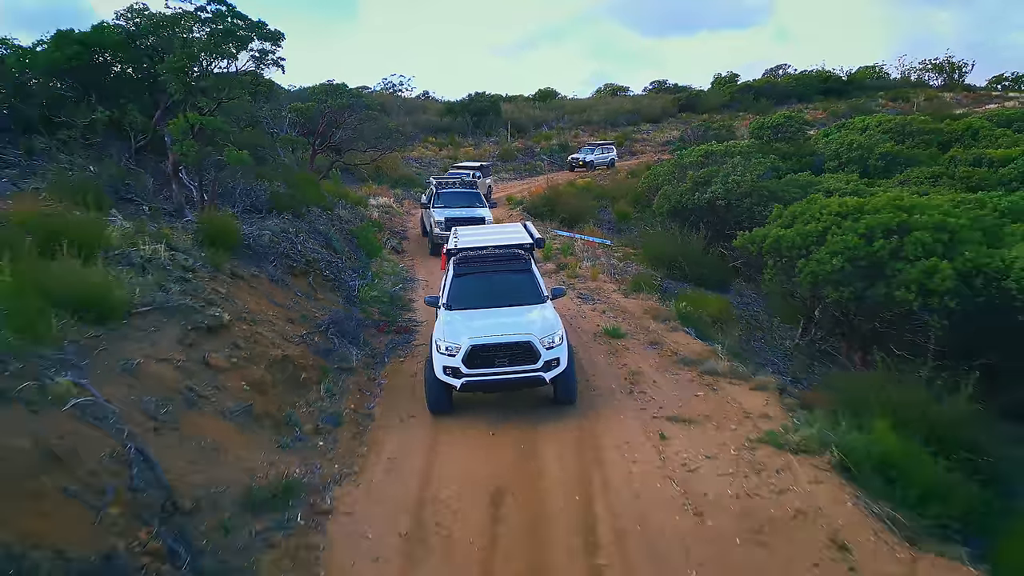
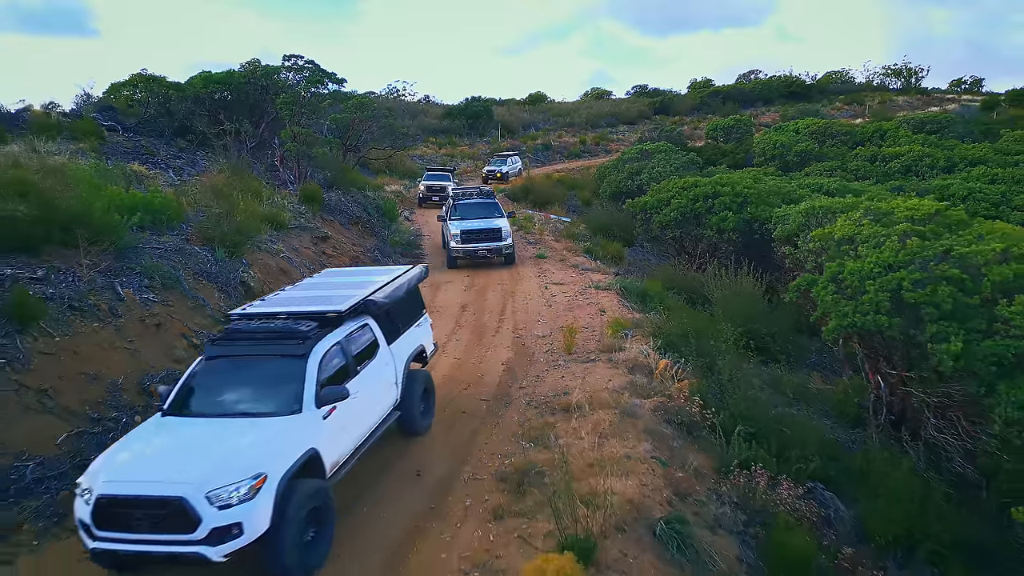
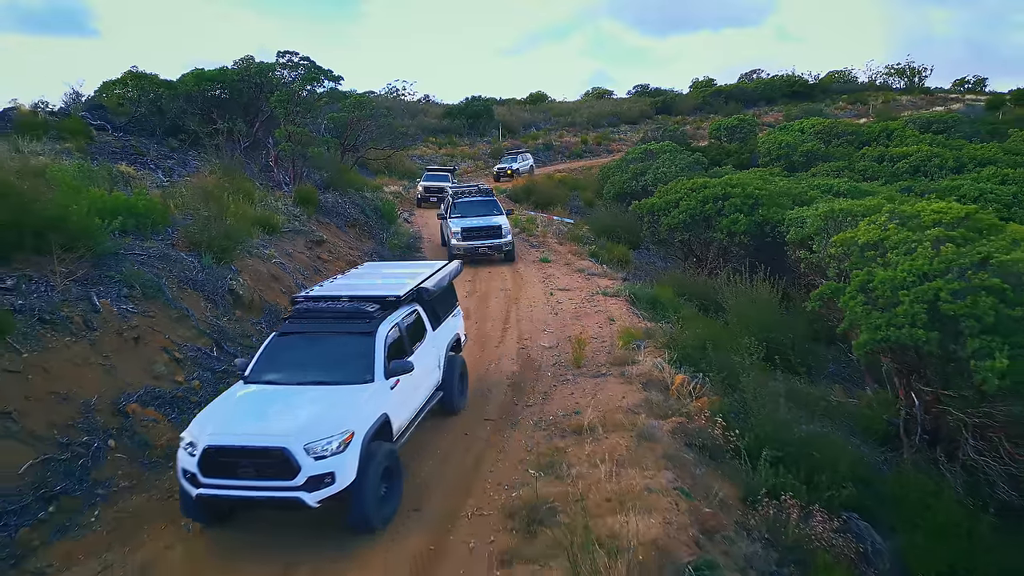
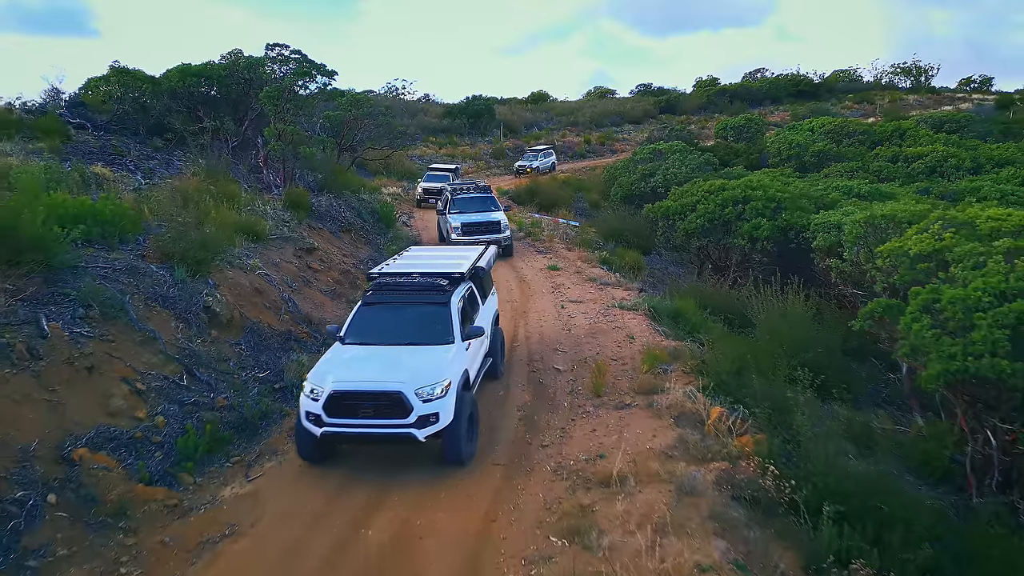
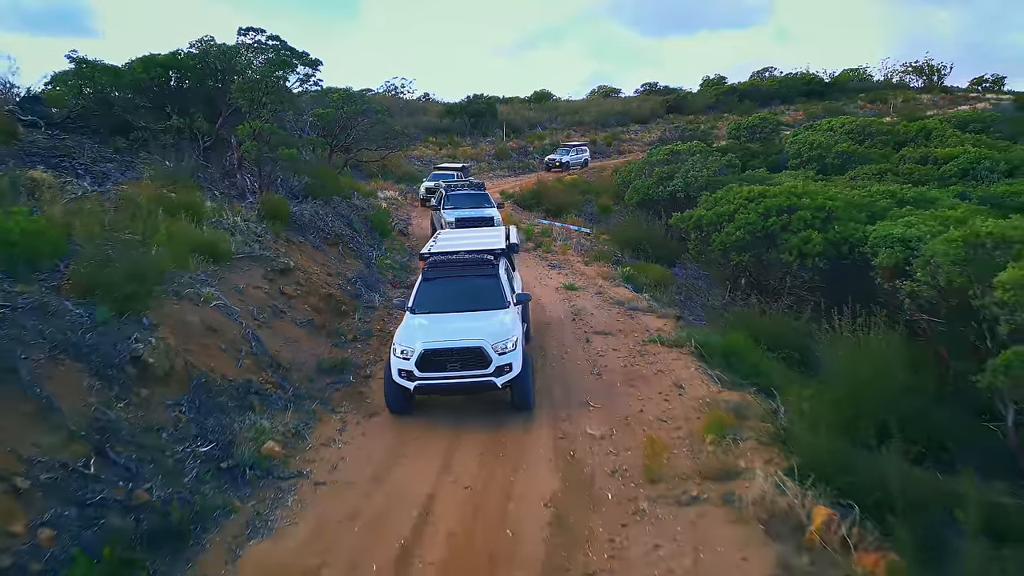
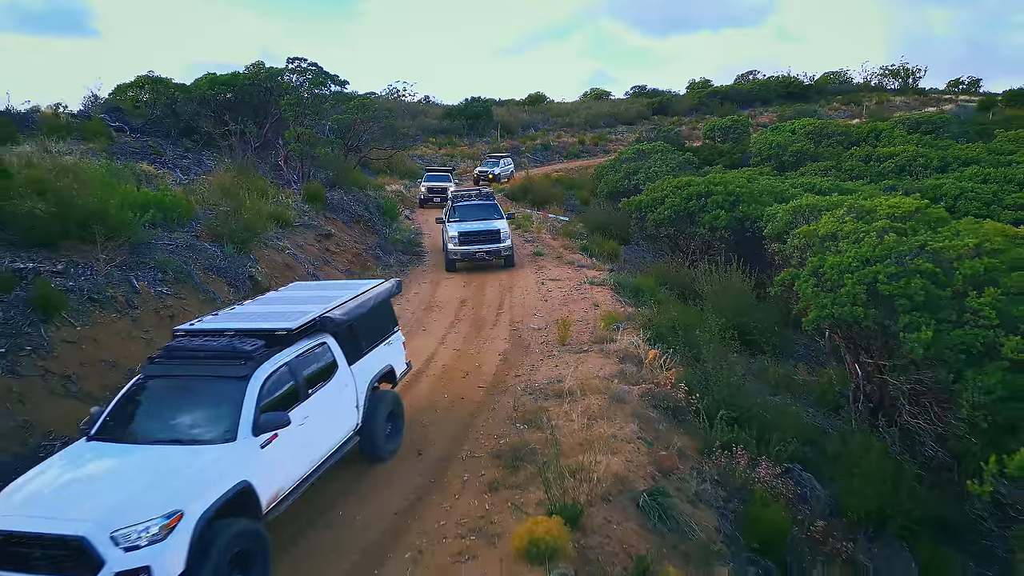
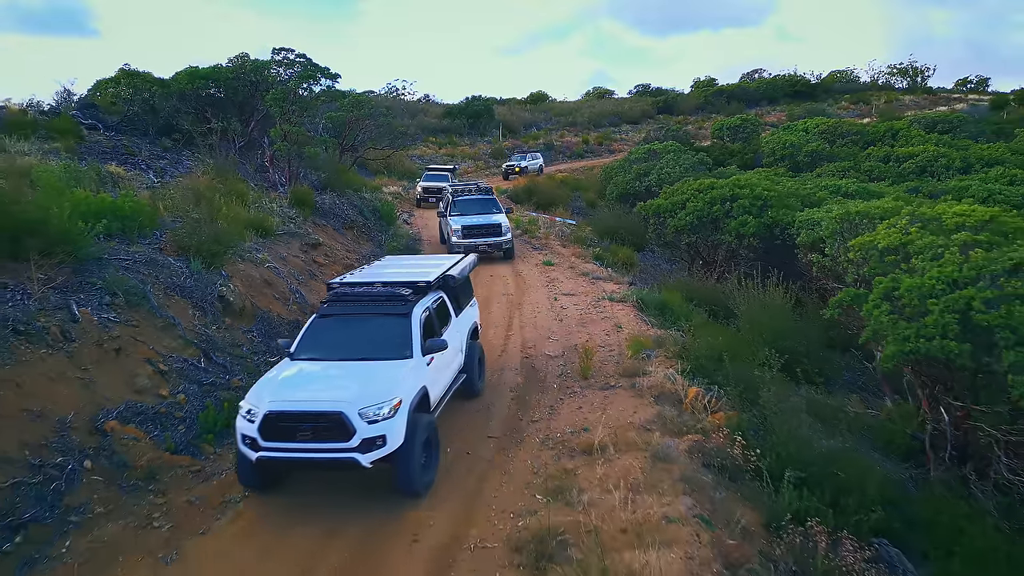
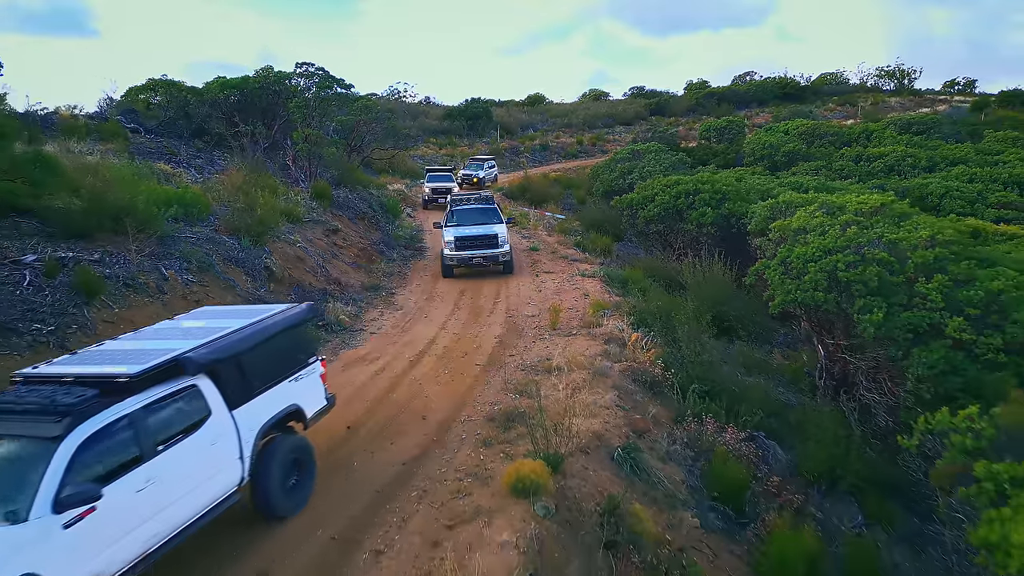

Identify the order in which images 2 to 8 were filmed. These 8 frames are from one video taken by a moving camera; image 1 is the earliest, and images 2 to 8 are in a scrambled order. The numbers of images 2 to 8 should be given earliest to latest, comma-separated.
5, 4, 7, 3, 2, 6, 8
